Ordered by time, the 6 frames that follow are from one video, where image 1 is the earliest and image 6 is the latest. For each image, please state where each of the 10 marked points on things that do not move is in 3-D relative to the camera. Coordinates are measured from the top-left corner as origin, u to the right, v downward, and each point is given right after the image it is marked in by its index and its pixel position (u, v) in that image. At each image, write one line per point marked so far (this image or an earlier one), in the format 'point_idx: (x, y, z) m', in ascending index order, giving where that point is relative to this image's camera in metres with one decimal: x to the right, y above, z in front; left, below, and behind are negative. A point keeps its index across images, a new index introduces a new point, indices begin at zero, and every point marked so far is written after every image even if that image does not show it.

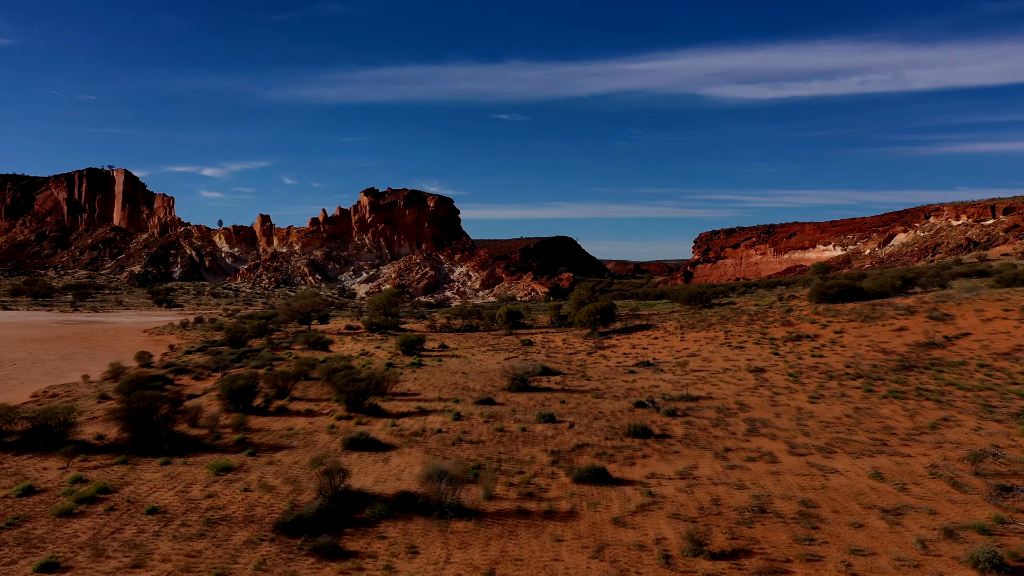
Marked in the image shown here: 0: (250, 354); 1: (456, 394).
0: (-7.3, -1.9, +19.3) m
1: (-1.1, -2.1, +13.5) m
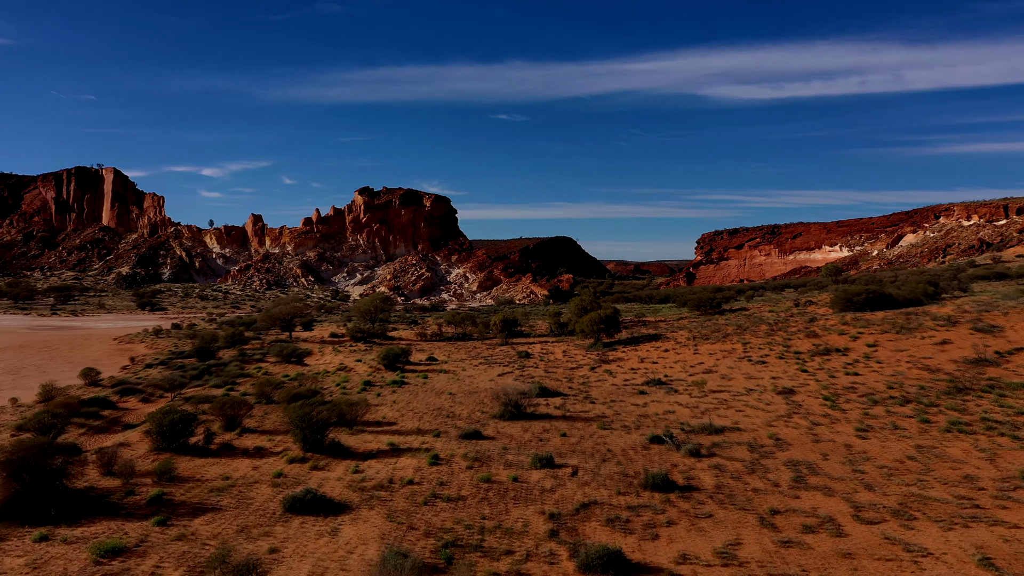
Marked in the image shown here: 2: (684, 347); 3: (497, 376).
0: (-7.5, -2.1, +17.3) m
1: (-1.2, -2.3, +11.5) m
2: (+4.7, -1.6, +18.9) m
3: (-0.4, -2.2, +16.8) m
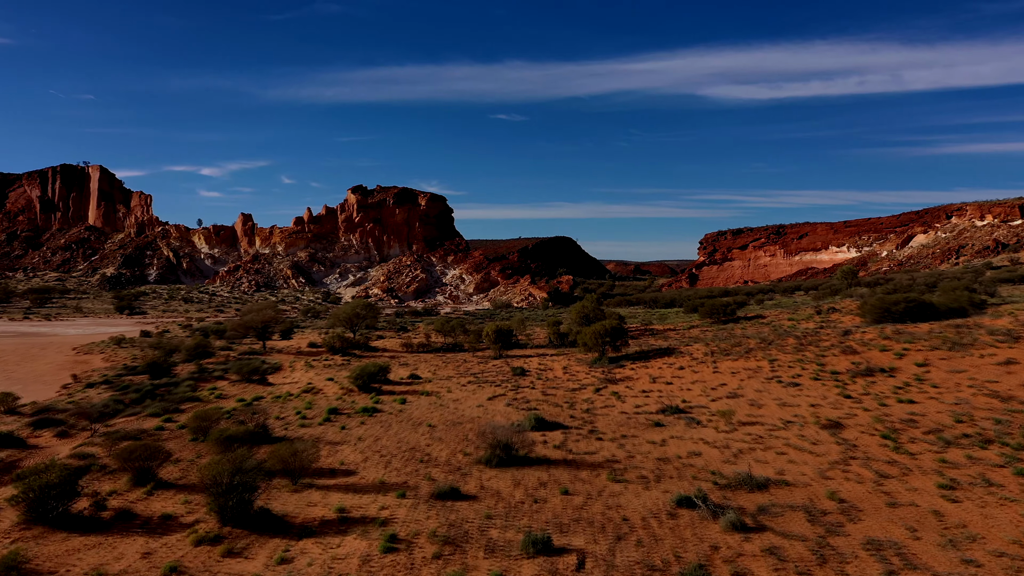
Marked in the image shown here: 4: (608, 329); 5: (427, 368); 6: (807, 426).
0: (-7.6, -2.3, +14.9) m
1: (-1.4, -2.5, +9.2) m
2: (+4.6, -1.8, +16.5) m
3: (-0.5, -2.4, +14.5) m
4: (+2.6, -1.1, +18.4) m
5: (-2.4, -2.2, +19.0) m
6: (+4.9, -2.3, +11.6) m
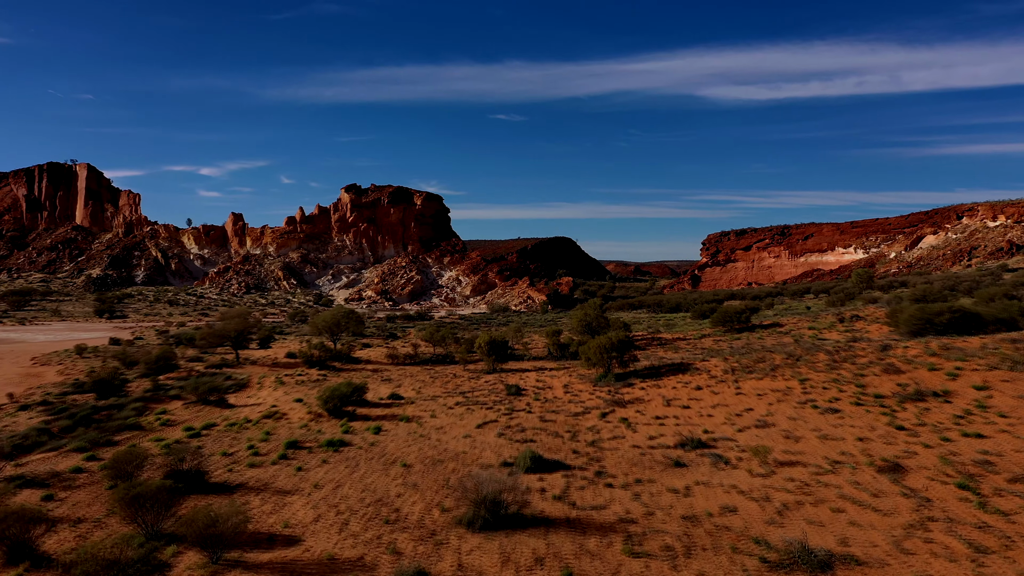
0: (-7.8, -2.5, +12.9) m
1: (-1.5, -2.7, +7.2) m
2: (+4.4, -2.0, +14.5) m
3: (-0.6, -2.5, +12.5) m
4: (+2.4, -1.3, +16.4) m
5: (-2.5, -2.4, +17.0) m
6: (+4.8, -2.5, +9.6) m
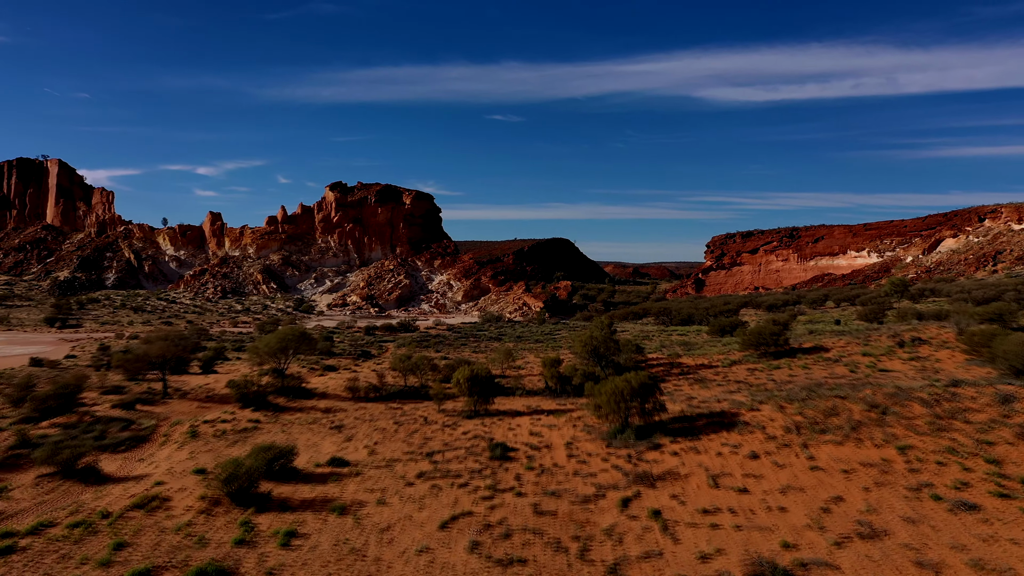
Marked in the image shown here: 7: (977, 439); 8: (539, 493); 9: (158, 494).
0: (-8.0, -2.9, +8.8) m
1: (-1.7, -3.1, +3.1) m
2: (+4.2, -2.4, +10.5) m
3: (-0.9, -3.0, +8.4) m
4: (+2.2, -1.7, +12.4) m
5: (-2.7, -2.8, +13.0) m
6: (+4.6, -2.9, +5.5) m
7: (+6.7, -2.2, +10.1) m
8: (+0.4, -2.9, +9.9) m
9: (-4.9, -2.8, +9.6) m
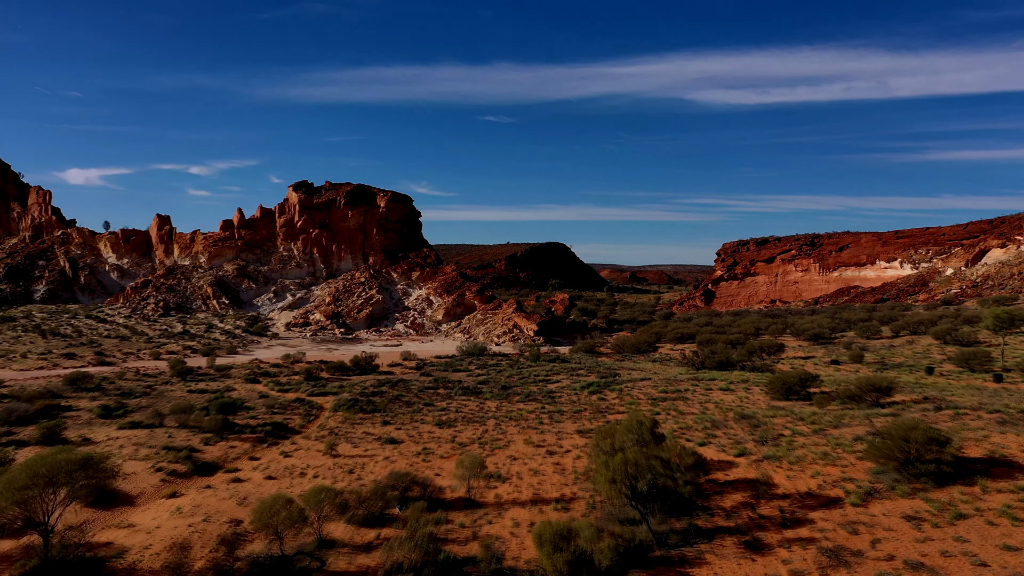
0: (-8.4, -4.0, +0.7) m
1: (-2.1, -4.2, -5.0) m
2: (+3.8, -3.6, +2.4) m
3: (-1.2, -4.1, +0.3) m
4: (+1.8, -2.9, +4.3) m
5: (-3.1, -4.0, +4.8) m
6: (+4.2, -4.1, -2.5) m
7: (+6.4, -3.4, +2.0) m
8: (0.0, -4.1, +1.7) m
9: (-5.3, -4.0, +1.4) m
